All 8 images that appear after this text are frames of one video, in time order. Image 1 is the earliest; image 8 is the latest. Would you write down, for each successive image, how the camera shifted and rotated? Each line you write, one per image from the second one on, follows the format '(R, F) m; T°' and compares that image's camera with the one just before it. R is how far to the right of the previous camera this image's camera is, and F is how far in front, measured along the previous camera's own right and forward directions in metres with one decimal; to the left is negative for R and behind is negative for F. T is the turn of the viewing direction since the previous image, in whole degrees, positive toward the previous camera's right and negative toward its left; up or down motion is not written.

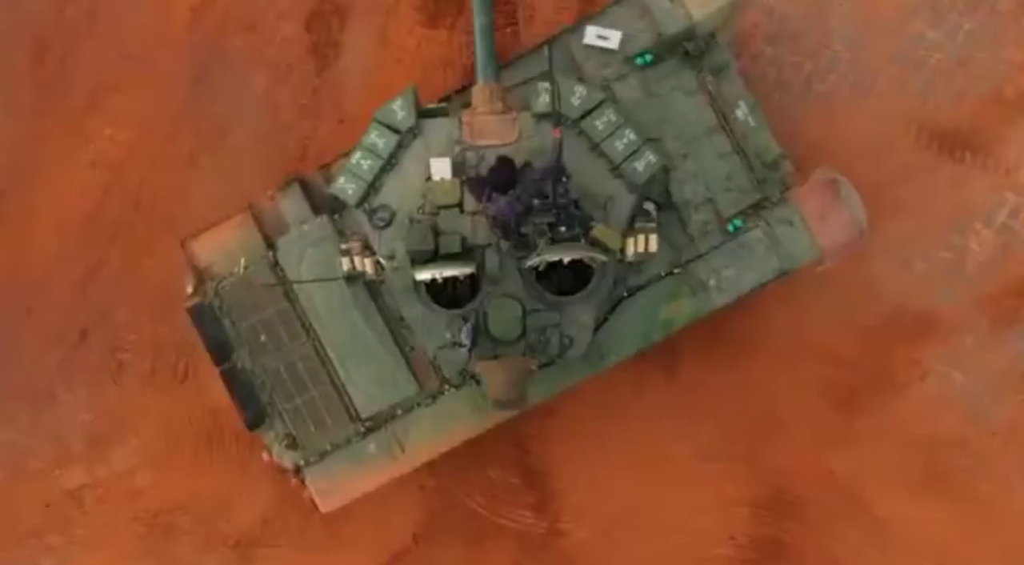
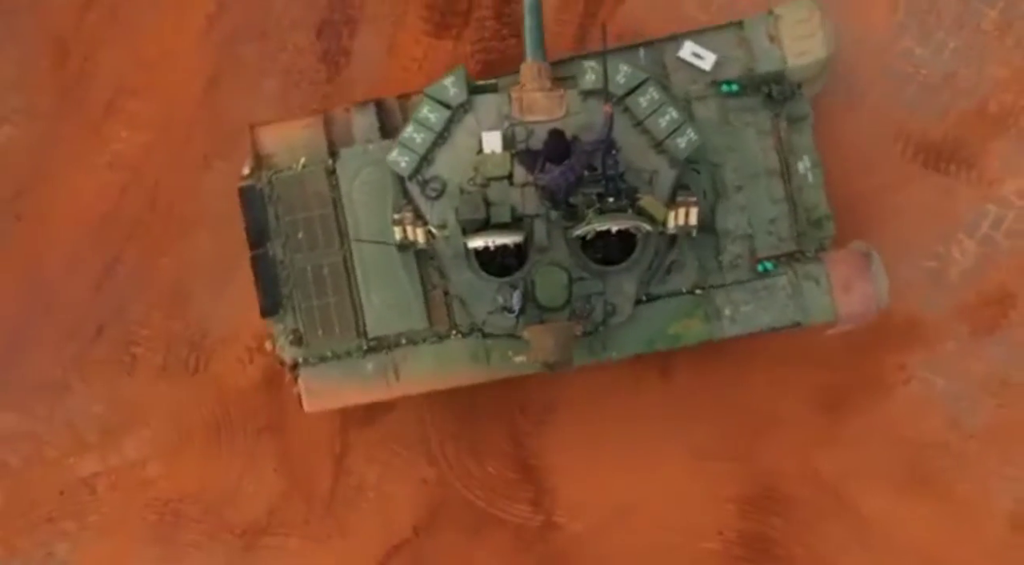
(+0.1, -0.2) m; -1°
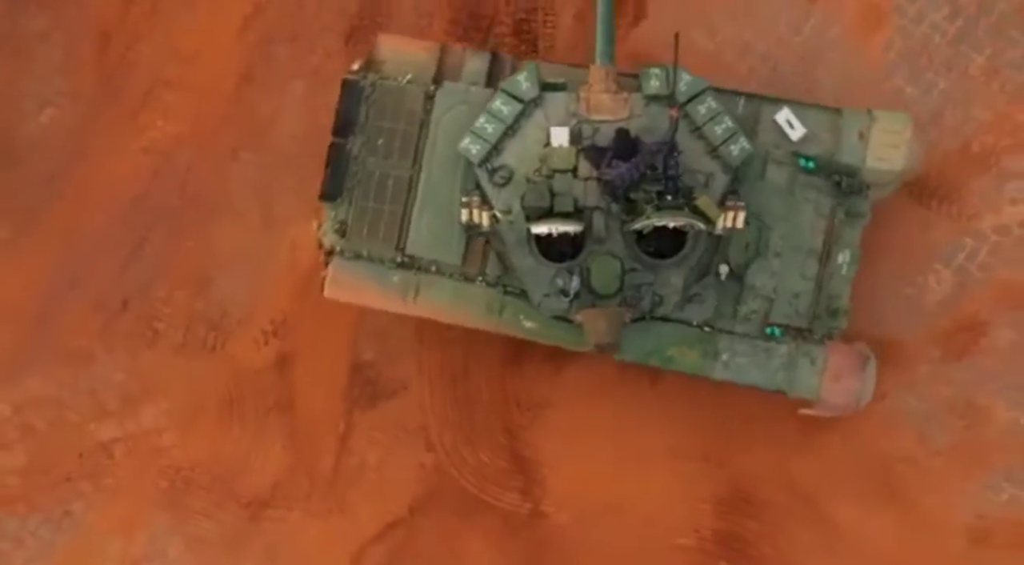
(0.0, -0.5) m; 0°
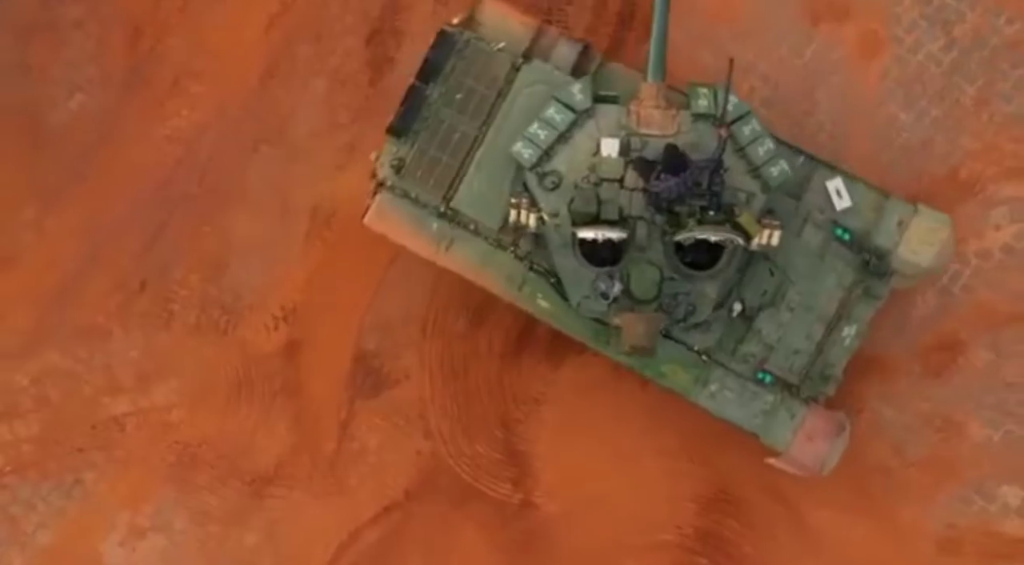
(0.0, -0.3) m; 0°
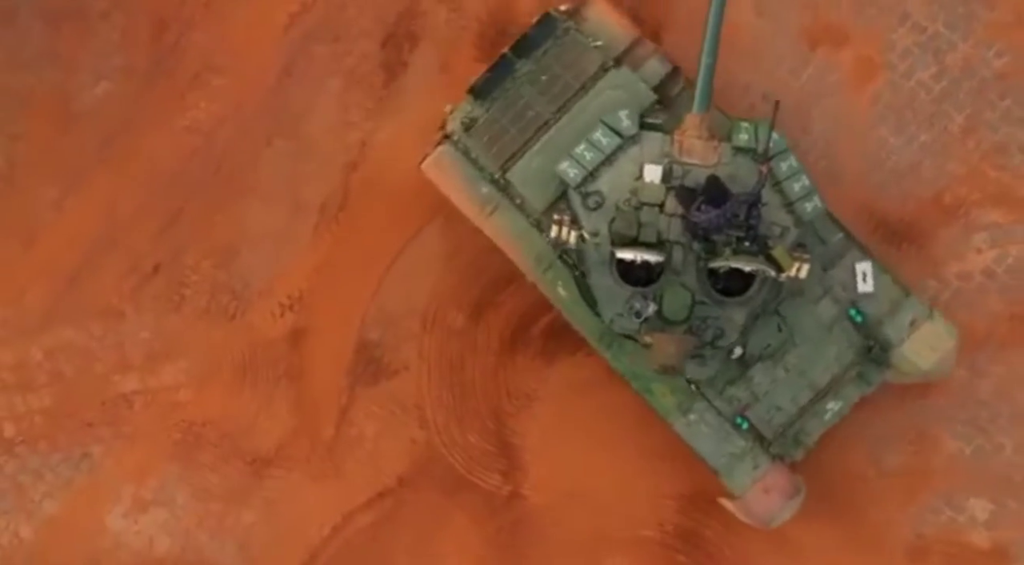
(0.0, -0.3) m; 0°
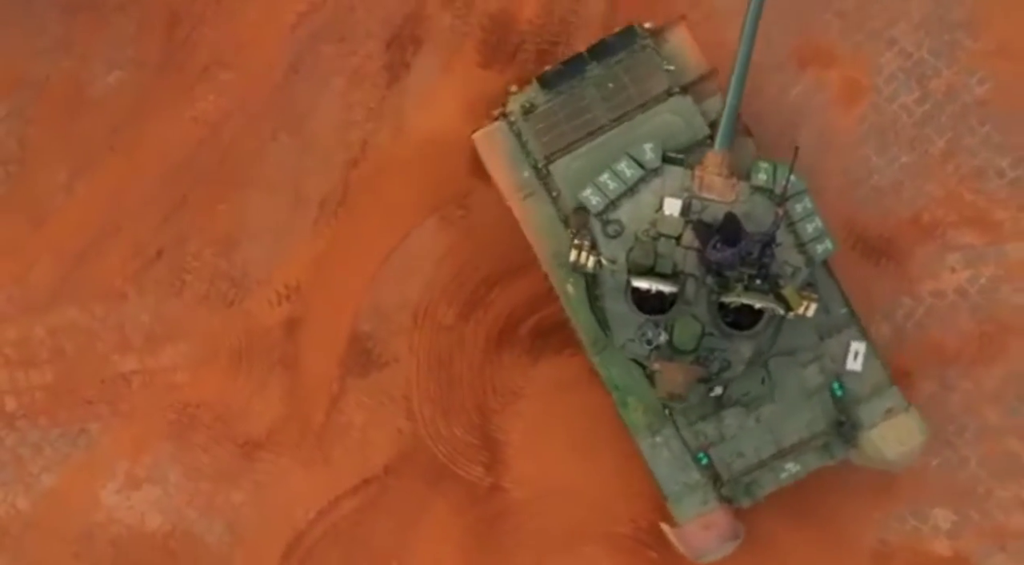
(+0.1, -0.3) m; 0°
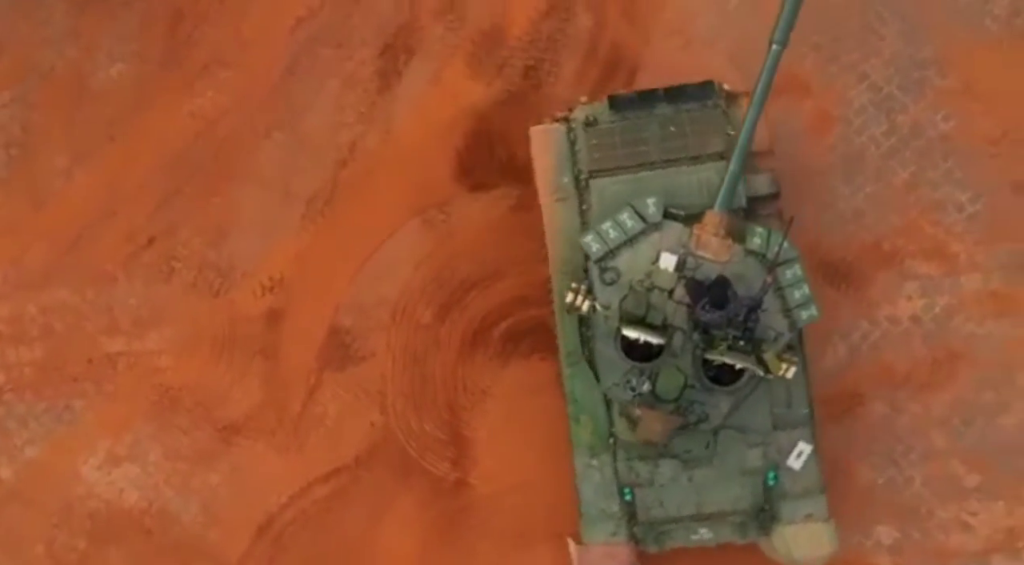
(+0.1, -0.4) m; 0°
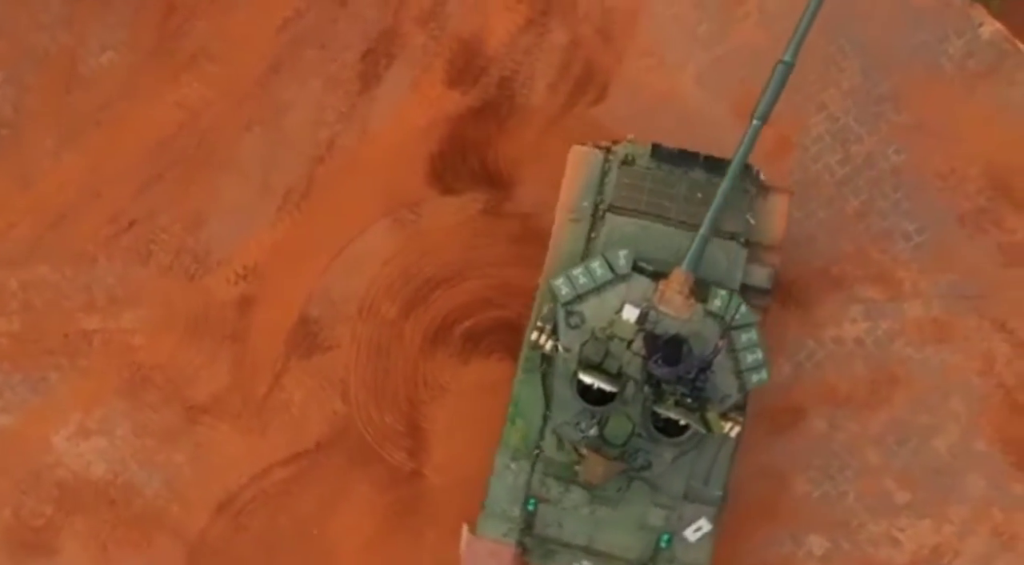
(+0.1, -0.4) m; +1°
